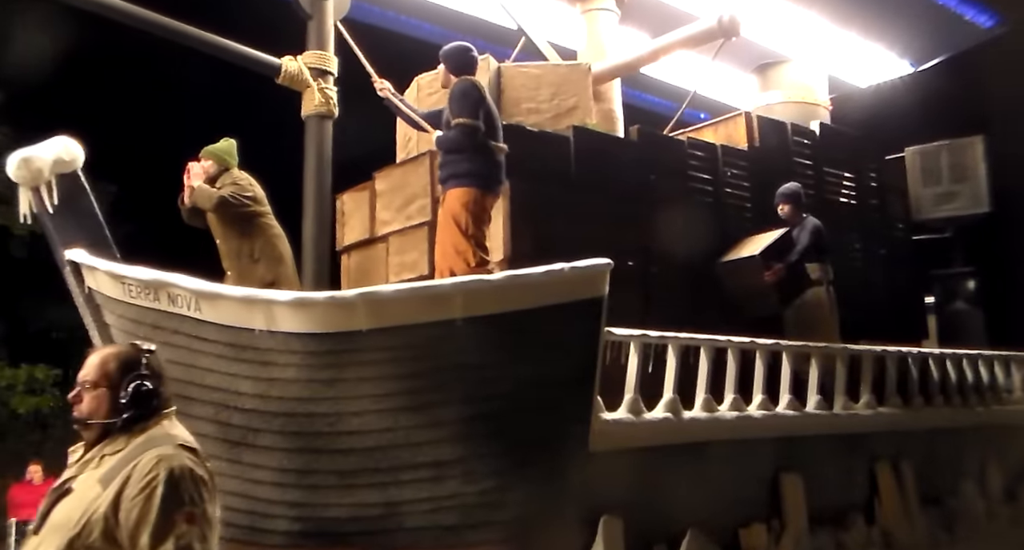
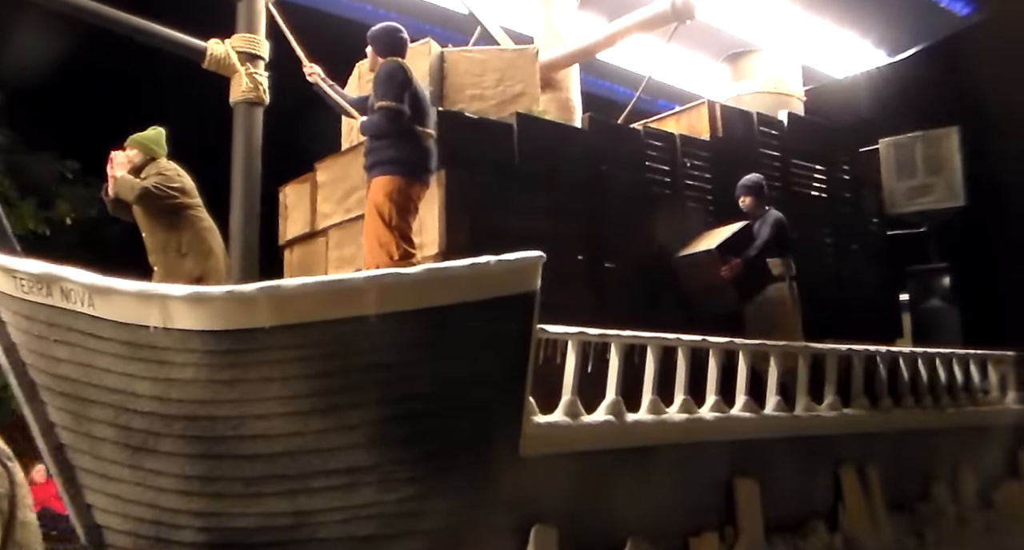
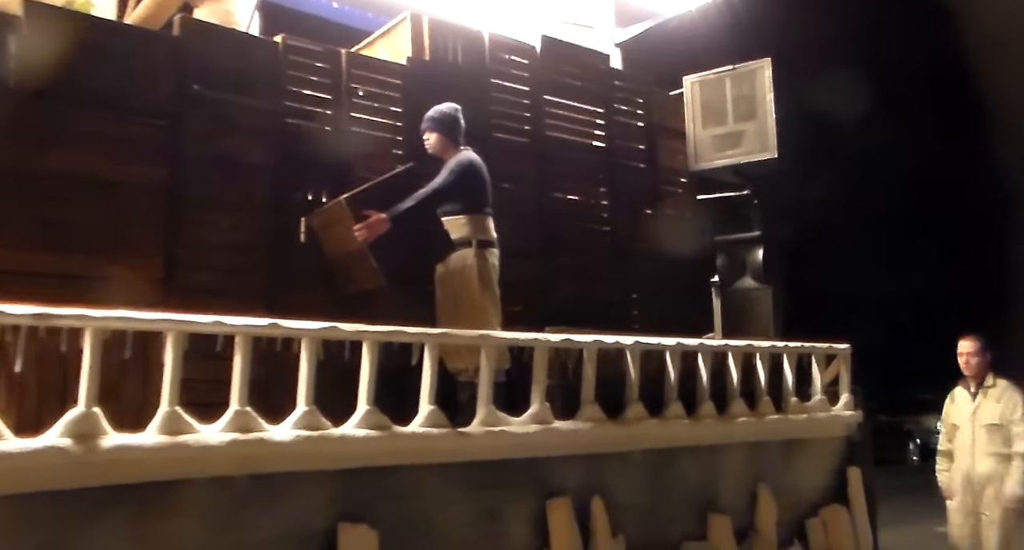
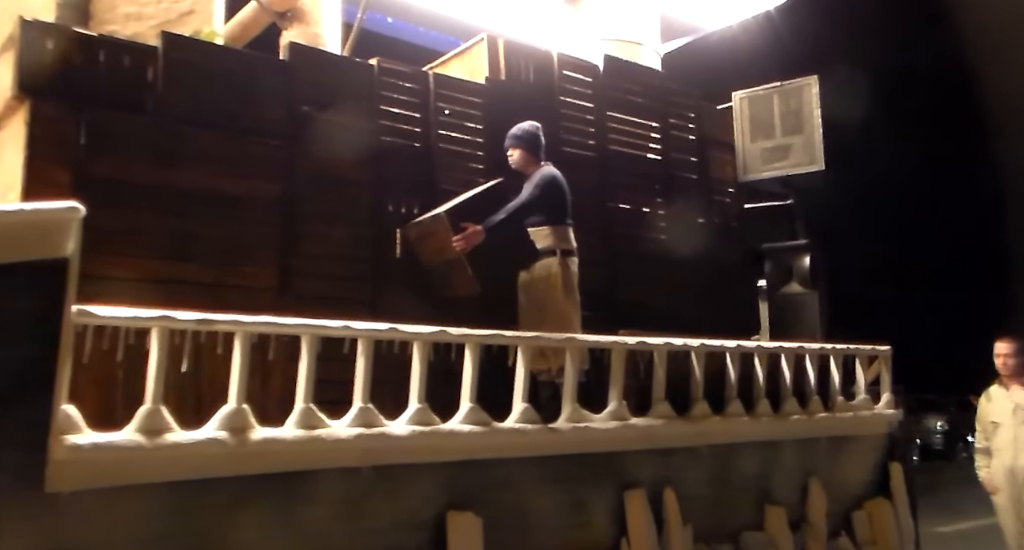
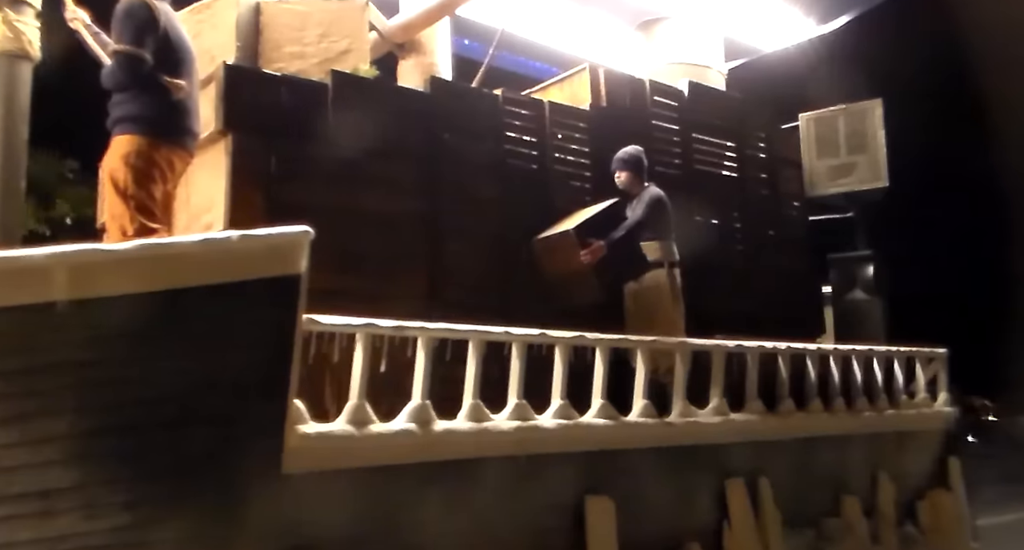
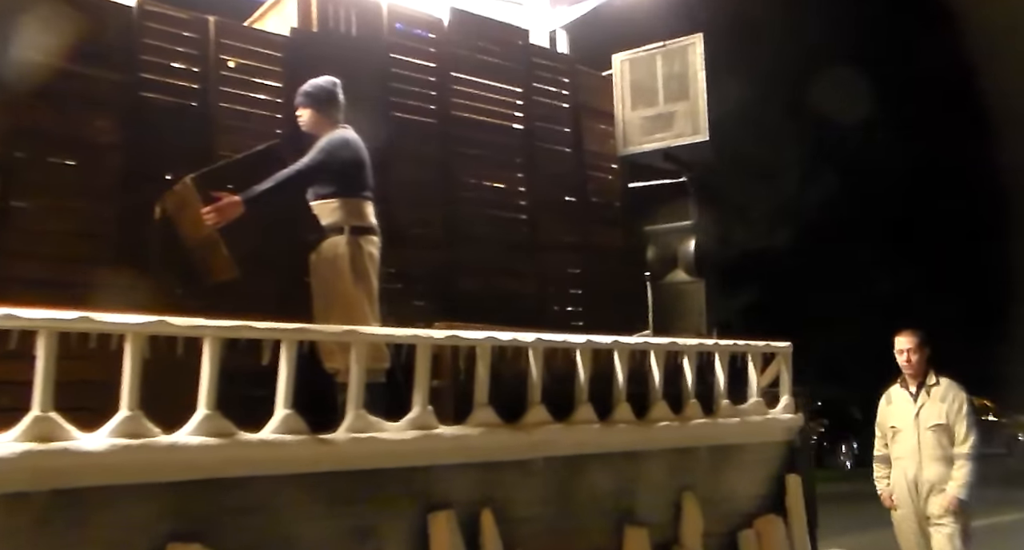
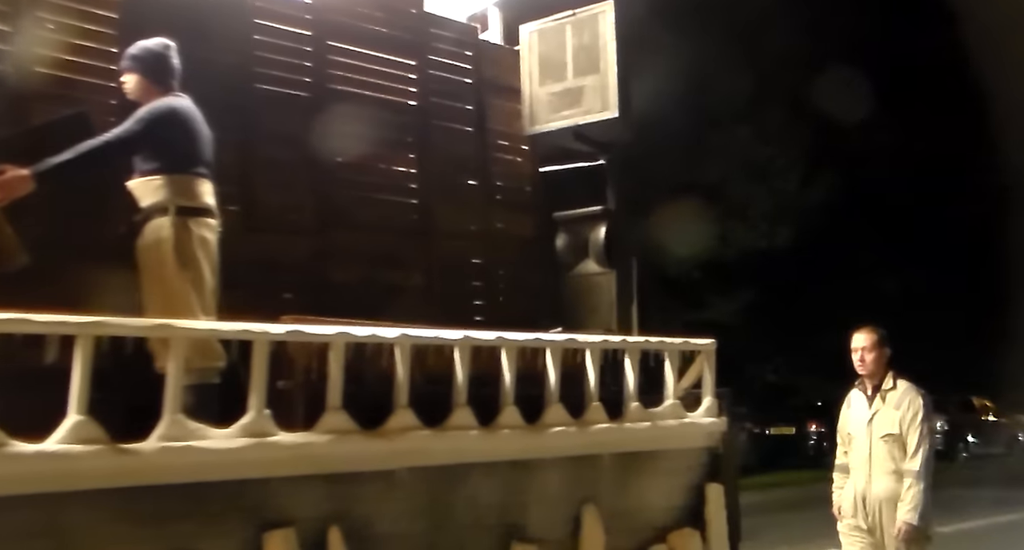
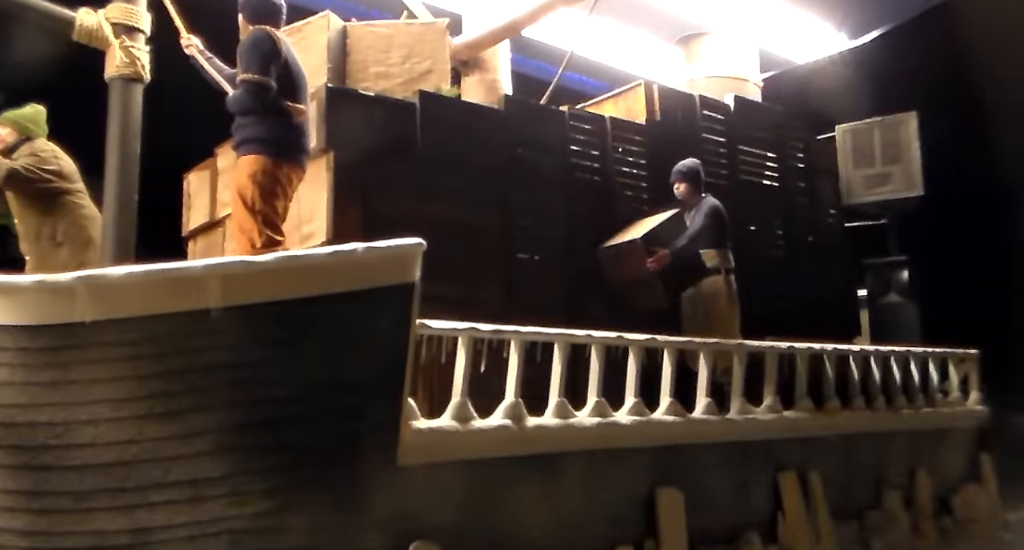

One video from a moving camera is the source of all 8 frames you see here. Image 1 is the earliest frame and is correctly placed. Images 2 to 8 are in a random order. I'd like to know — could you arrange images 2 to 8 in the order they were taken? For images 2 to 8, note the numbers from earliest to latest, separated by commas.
2, 8, 5, 4, 3, 6, 7
